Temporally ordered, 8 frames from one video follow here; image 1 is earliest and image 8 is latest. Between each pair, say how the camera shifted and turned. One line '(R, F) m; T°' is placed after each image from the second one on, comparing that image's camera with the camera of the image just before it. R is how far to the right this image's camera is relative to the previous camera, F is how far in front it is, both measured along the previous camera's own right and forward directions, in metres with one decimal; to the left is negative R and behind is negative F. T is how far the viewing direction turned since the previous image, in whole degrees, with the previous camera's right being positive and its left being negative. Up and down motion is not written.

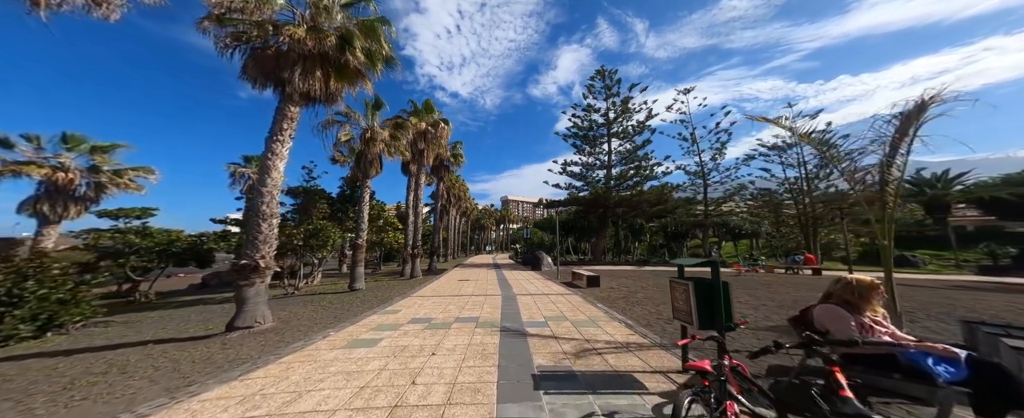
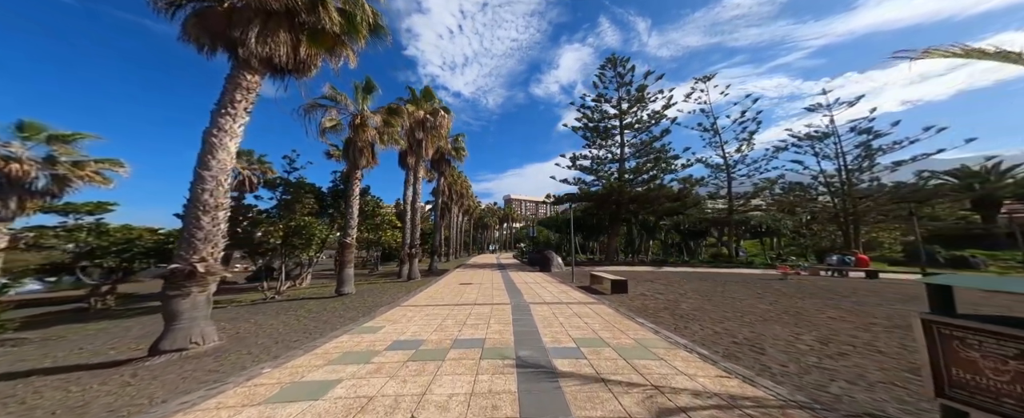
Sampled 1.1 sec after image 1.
(-0.2, +1.7) m; -1°
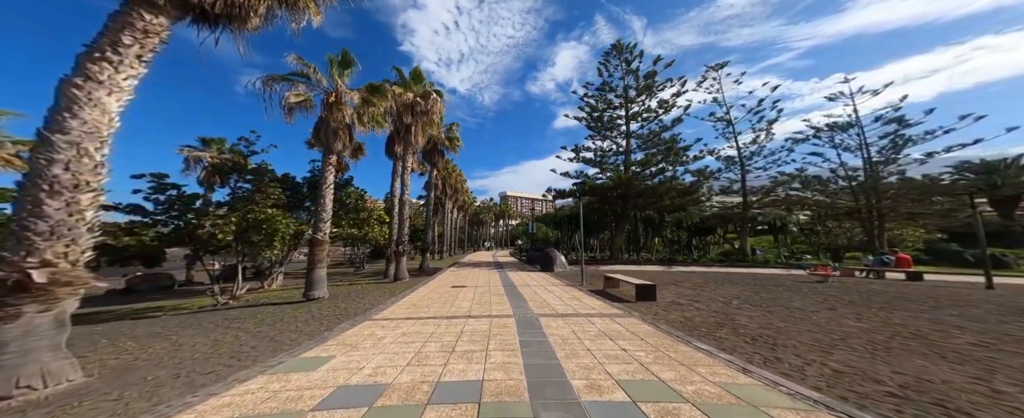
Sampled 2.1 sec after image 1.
(-0.2, +1.8) m; +1°
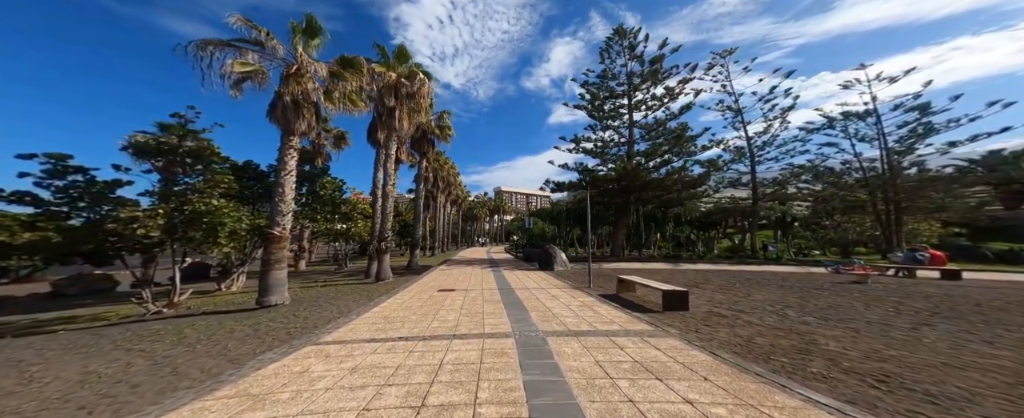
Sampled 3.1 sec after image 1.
(-0.1, +1.6) m; +1°
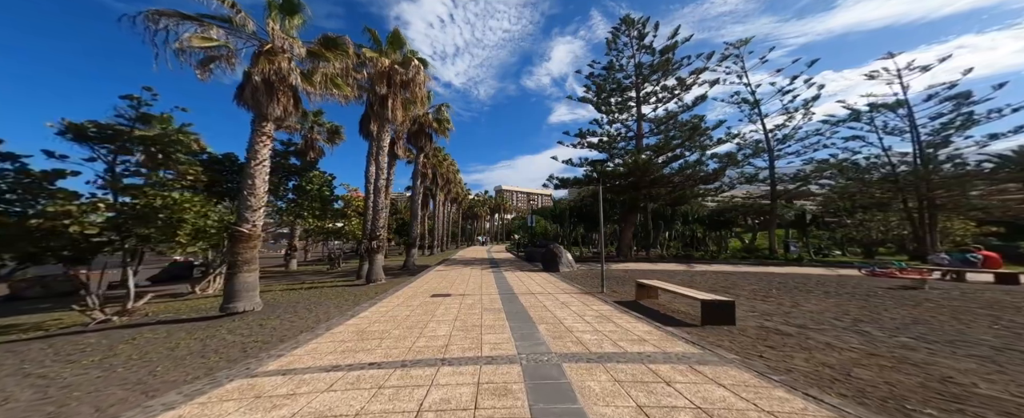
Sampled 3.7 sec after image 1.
(-0.1, +1.2) m; 0°
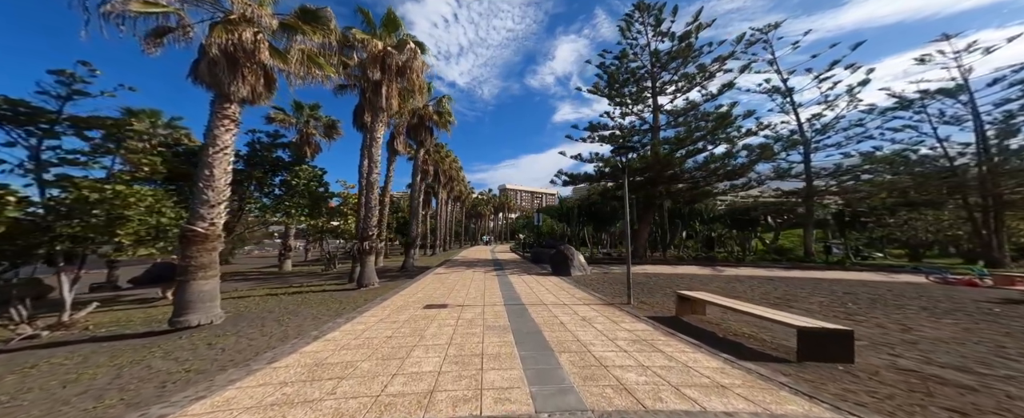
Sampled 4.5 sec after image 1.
(-0.1, +1.4) m; -1°
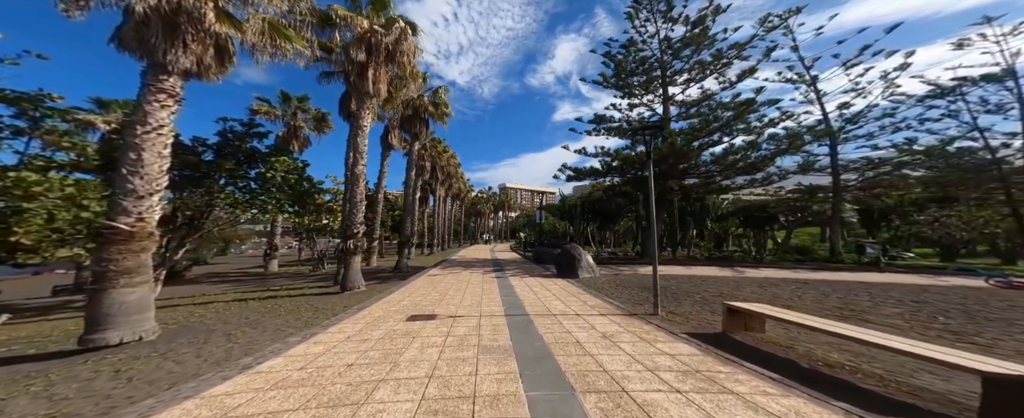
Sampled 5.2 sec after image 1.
(-0.1, +1.3) m; 0°
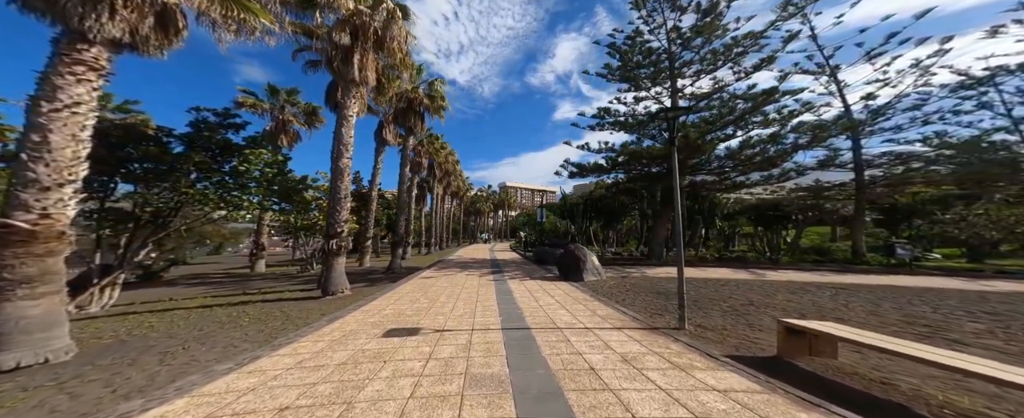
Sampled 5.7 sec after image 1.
(0.0, +1.0) m; 0°
